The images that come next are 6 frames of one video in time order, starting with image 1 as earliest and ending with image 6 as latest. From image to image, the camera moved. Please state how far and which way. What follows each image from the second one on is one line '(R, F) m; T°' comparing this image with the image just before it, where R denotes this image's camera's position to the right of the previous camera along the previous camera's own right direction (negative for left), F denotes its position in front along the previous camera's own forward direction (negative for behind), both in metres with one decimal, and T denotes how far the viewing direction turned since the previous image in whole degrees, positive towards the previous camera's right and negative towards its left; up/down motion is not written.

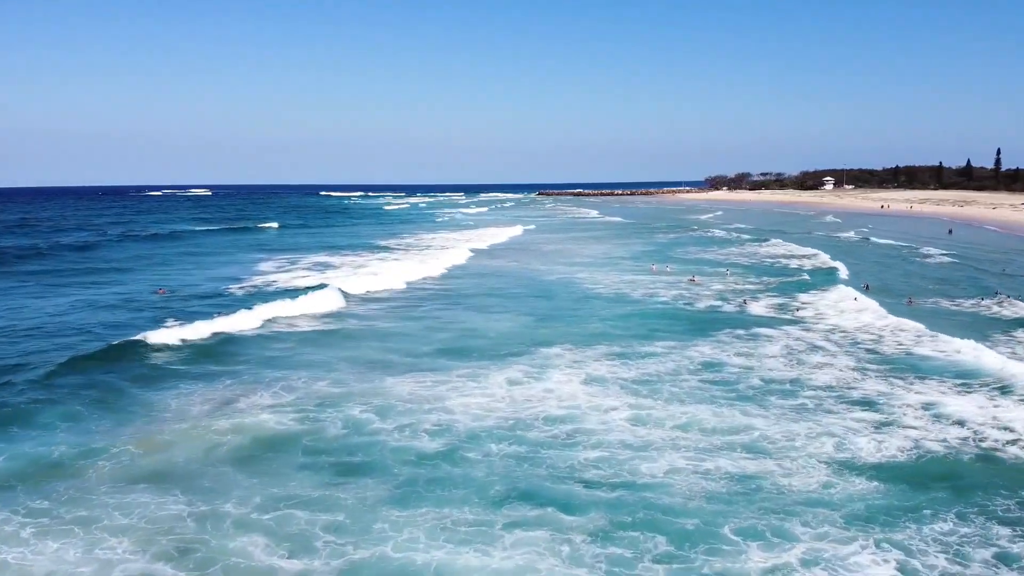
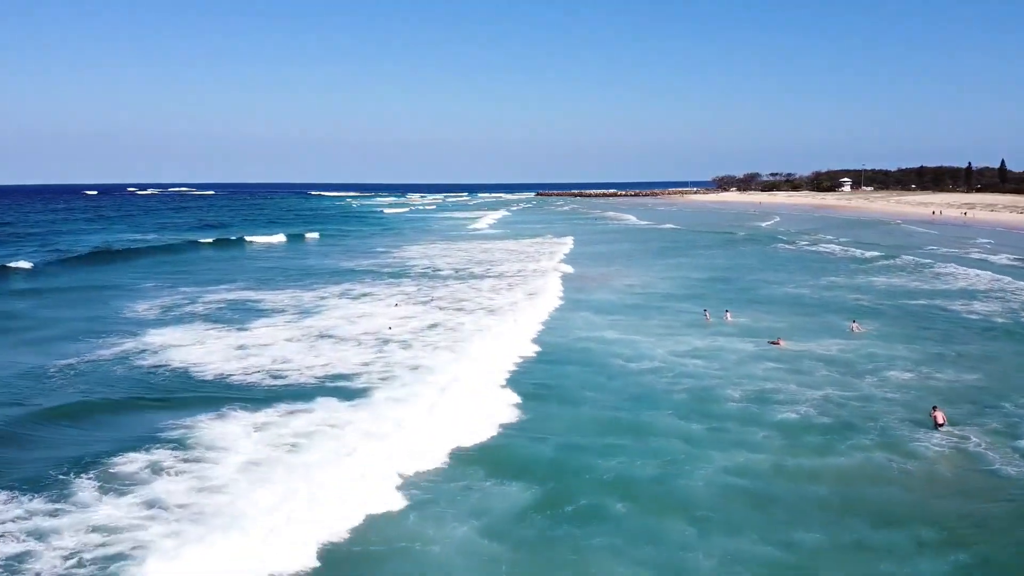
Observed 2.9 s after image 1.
(+0.1, +11.2) m; 0°
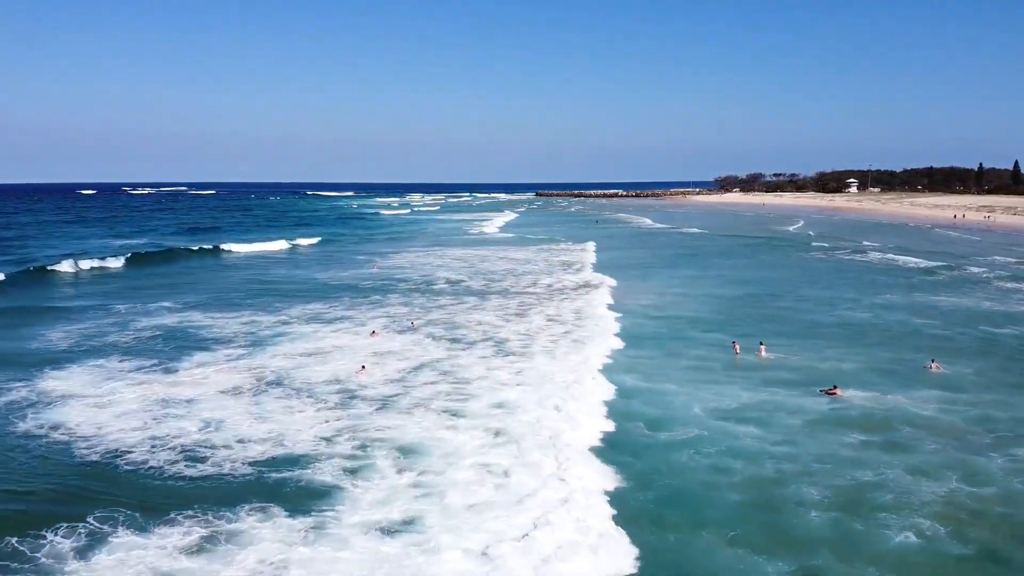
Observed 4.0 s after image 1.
(0.0, +3.8) m; 0°
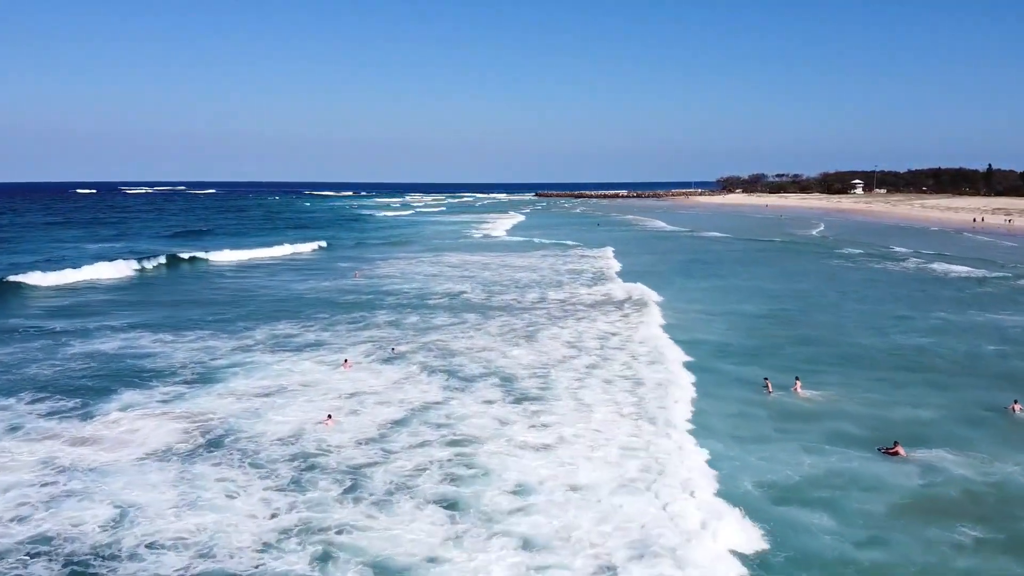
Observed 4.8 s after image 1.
(-0.3, +2.9) m; 0°
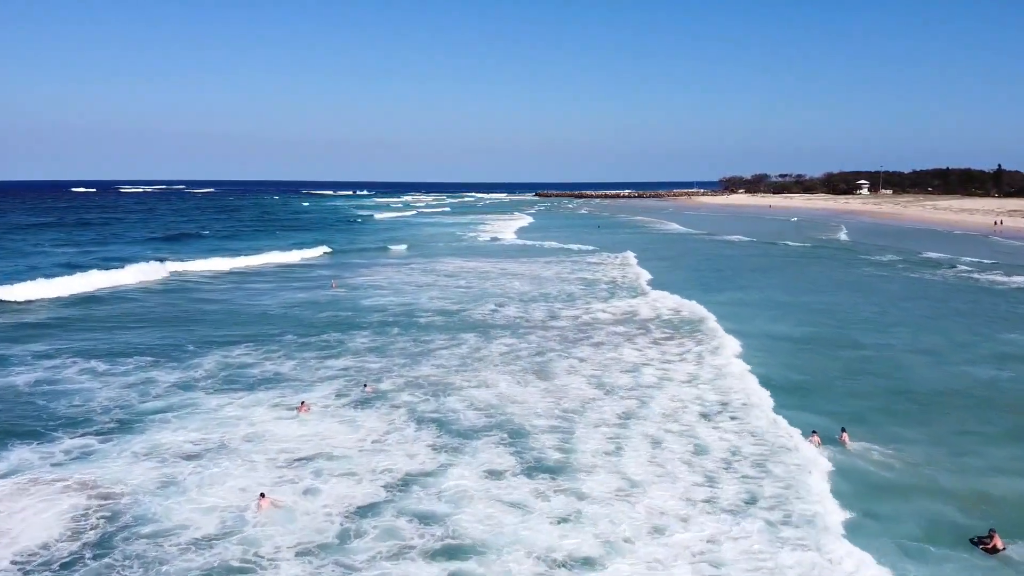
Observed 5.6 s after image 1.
(-0.2, +3.0) m; 0°
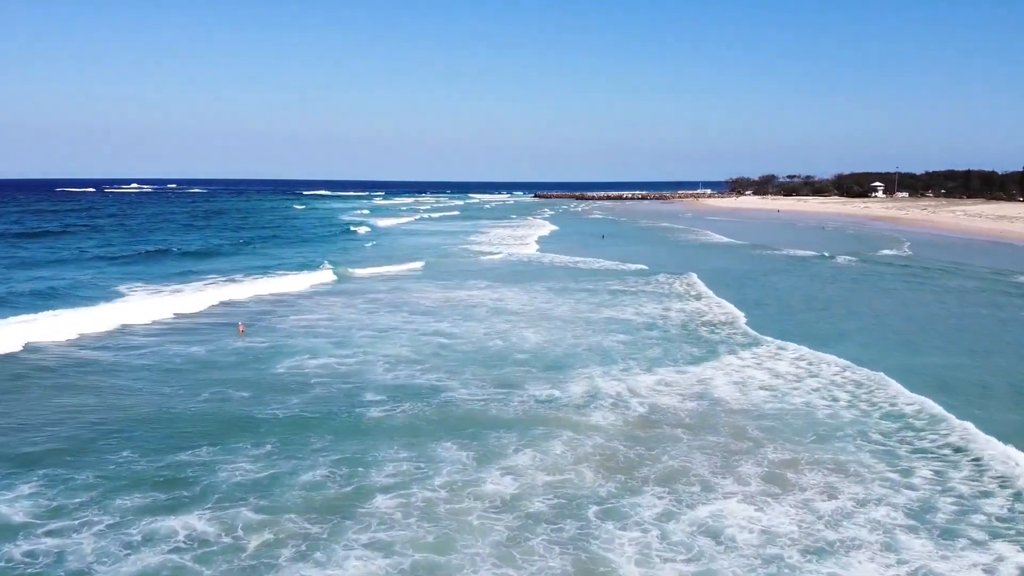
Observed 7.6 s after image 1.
(-0.1, +6.6) m; 0°
